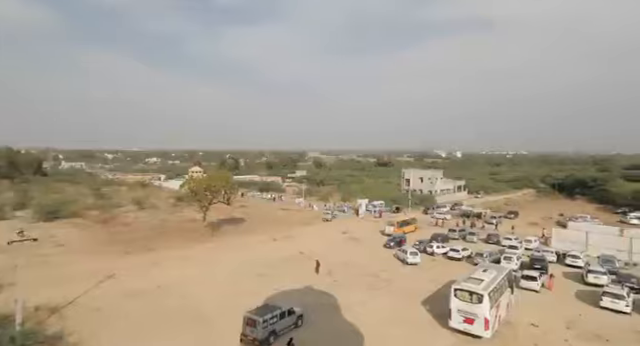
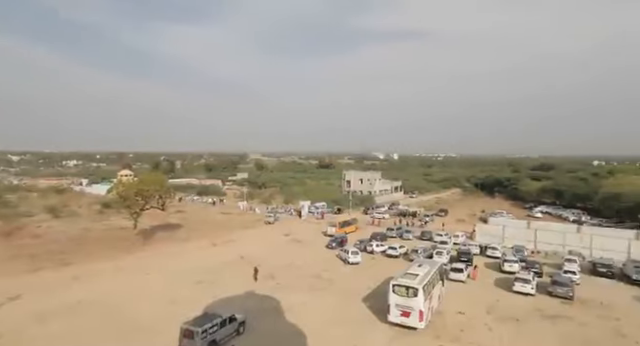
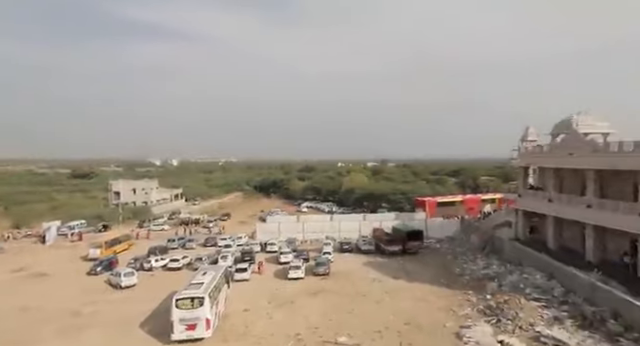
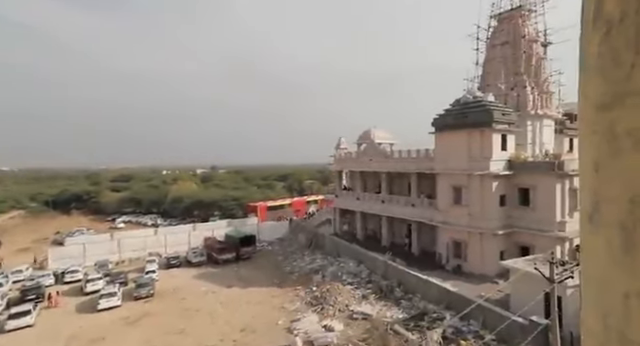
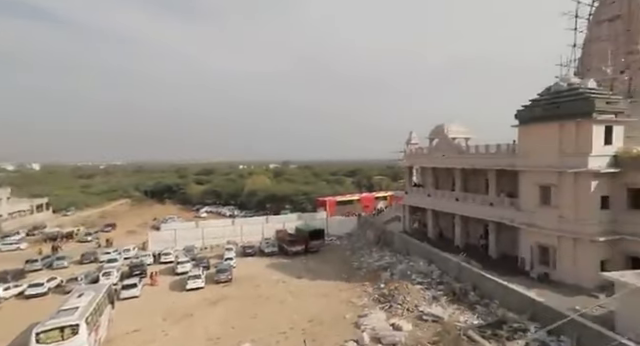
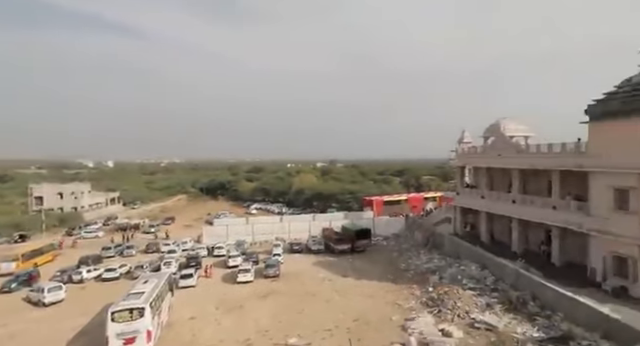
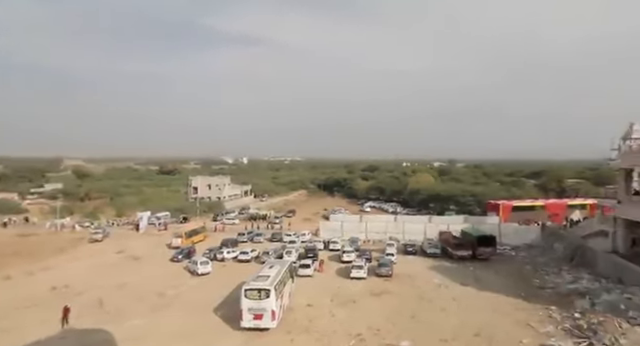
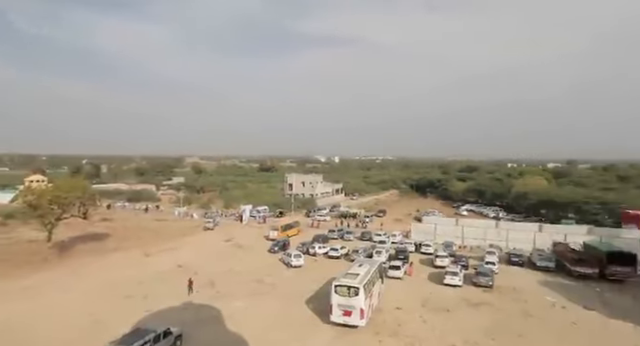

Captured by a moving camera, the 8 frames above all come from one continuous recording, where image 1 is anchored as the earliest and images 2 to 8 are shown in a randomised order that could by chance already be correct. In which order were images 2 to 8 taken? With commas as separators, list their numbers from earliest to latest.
2, 8, 7, 3, 6, 5, 4
